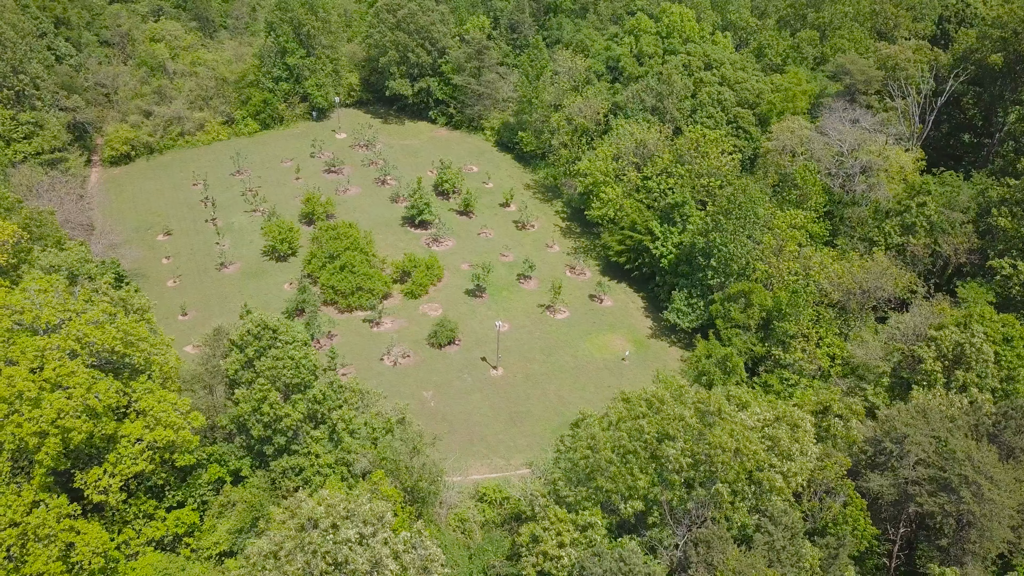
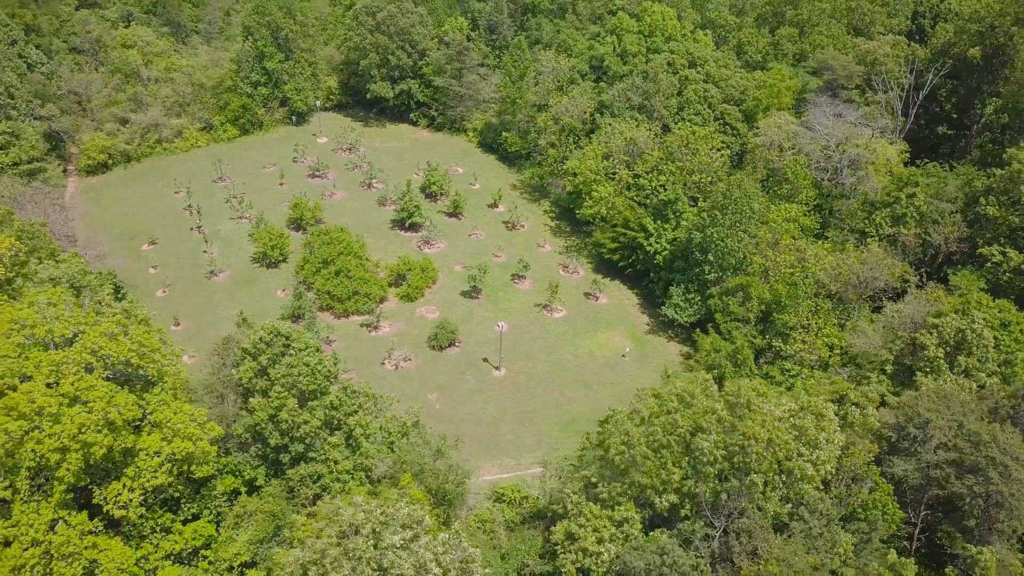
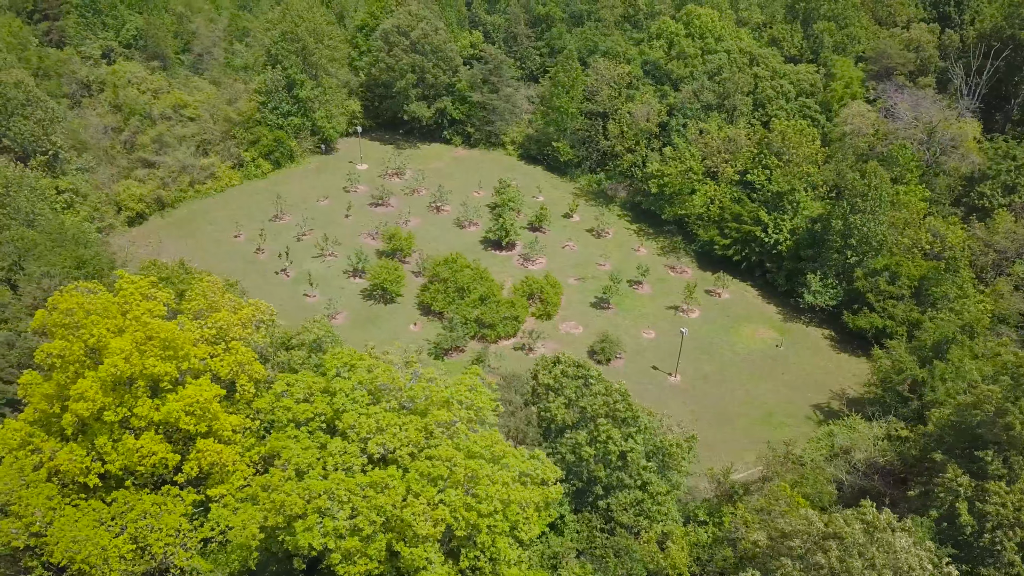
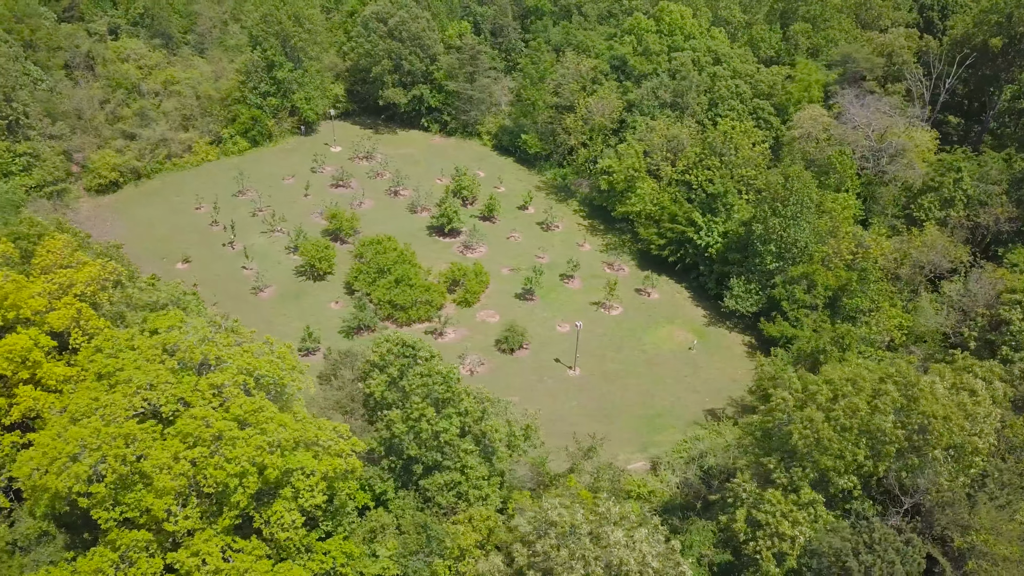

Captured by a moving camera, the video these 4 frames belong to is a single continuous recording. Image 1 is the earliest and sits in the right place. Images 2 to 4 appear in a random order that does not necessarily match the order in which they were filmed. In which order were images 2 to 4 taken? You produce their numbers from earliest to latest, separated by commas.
2, 4, 3
